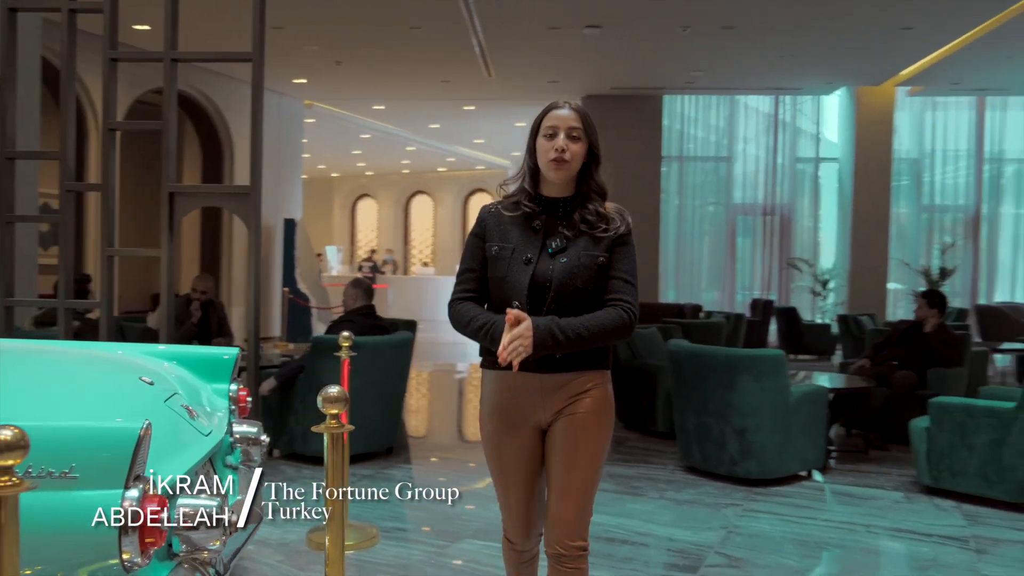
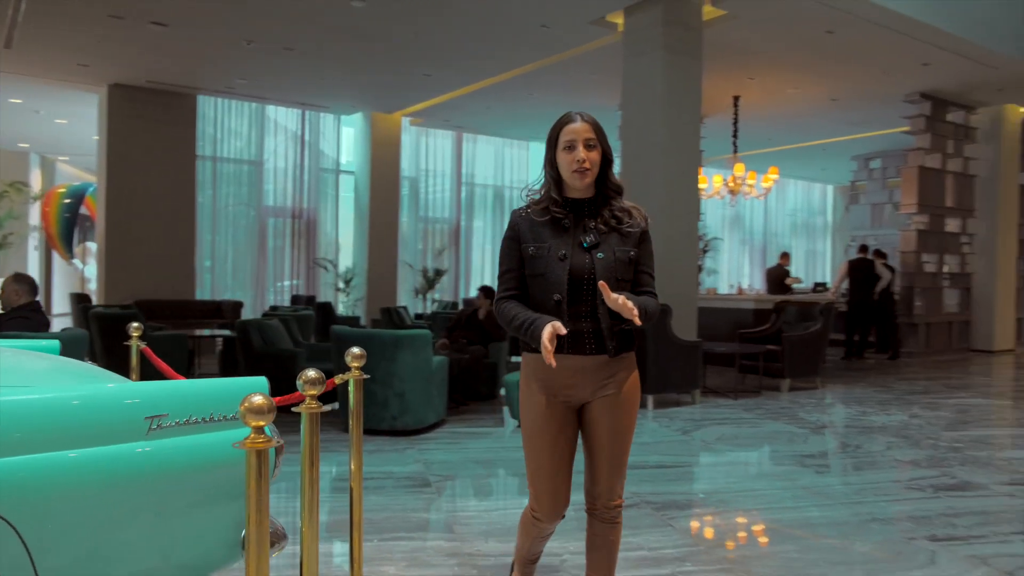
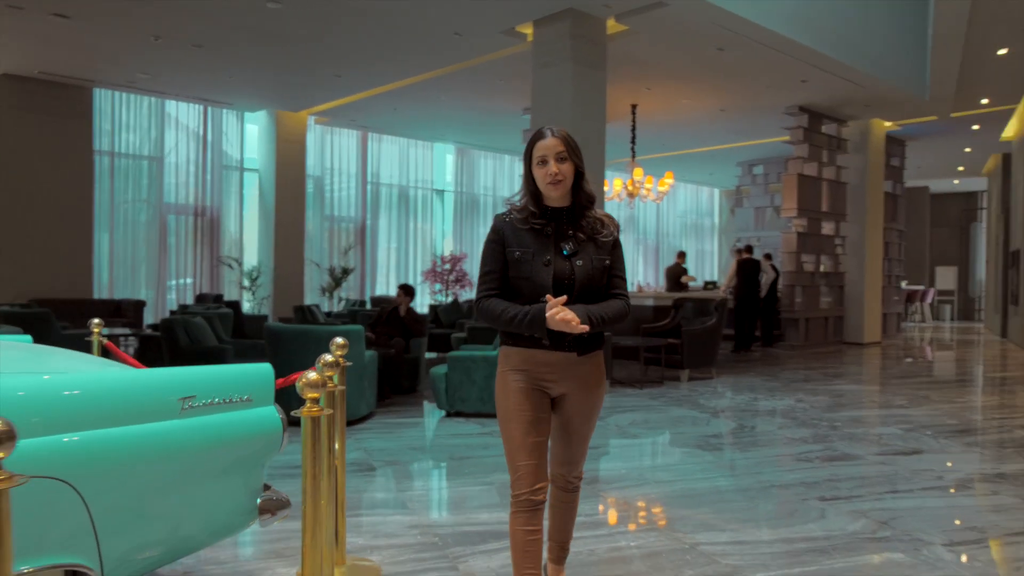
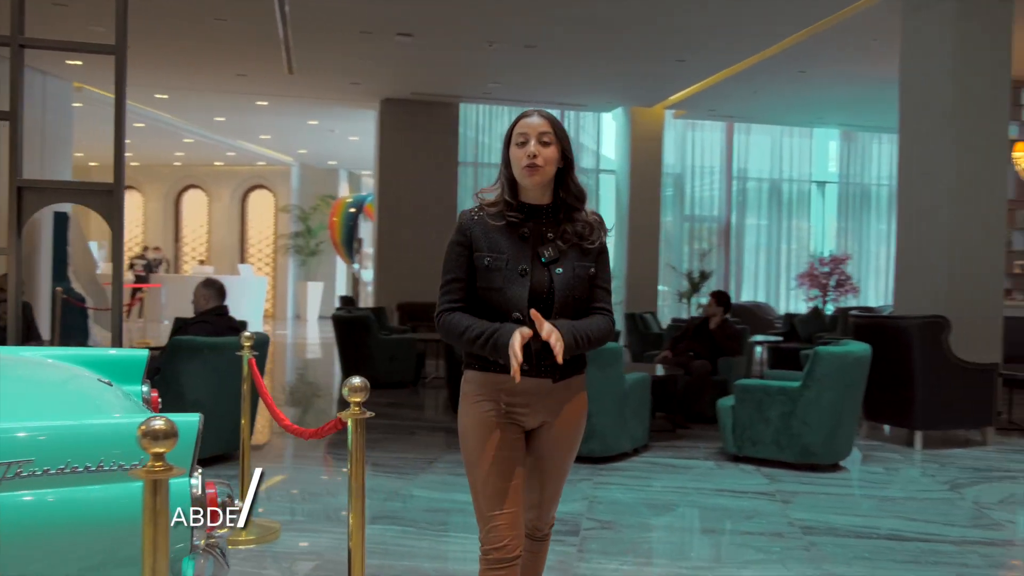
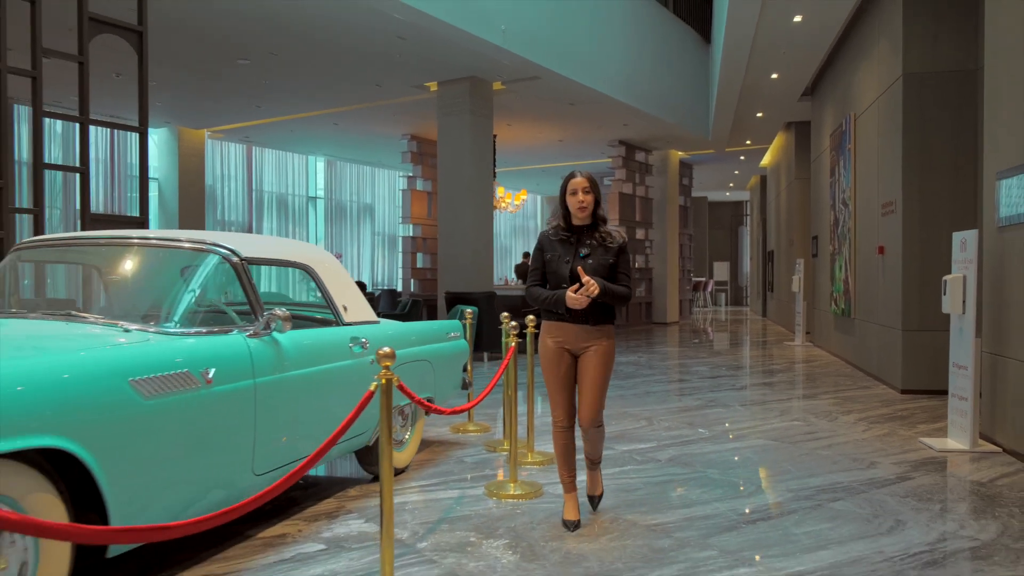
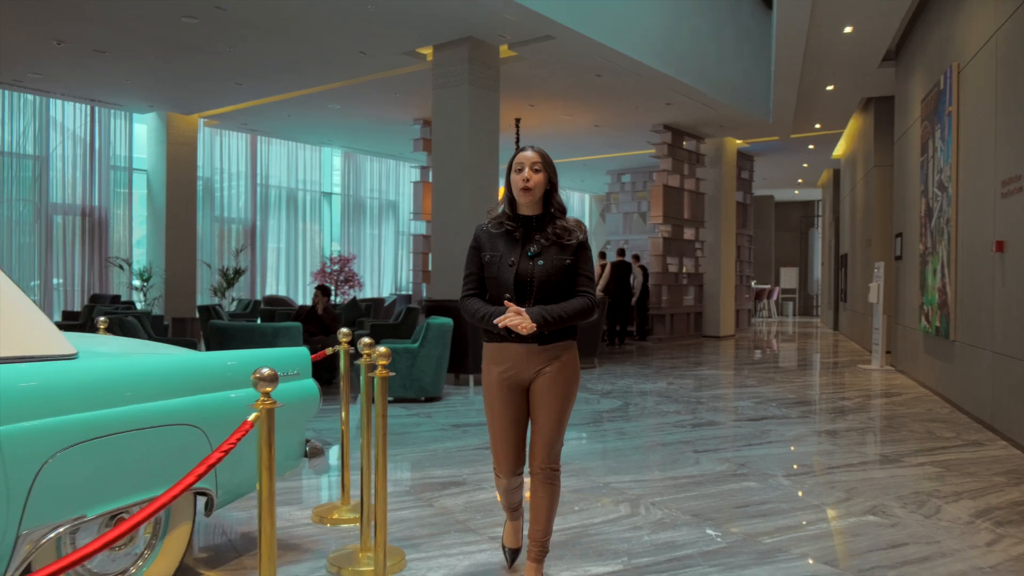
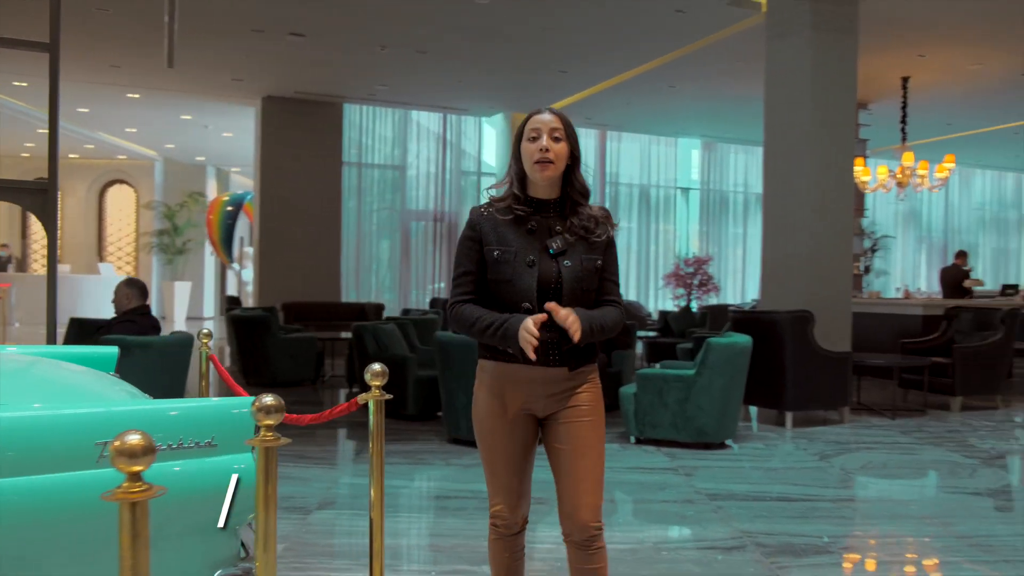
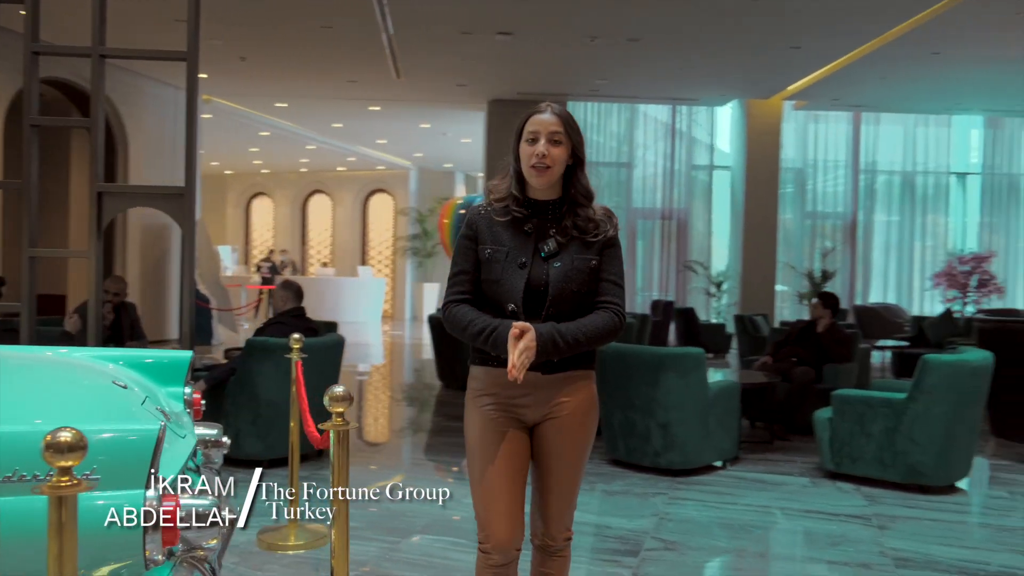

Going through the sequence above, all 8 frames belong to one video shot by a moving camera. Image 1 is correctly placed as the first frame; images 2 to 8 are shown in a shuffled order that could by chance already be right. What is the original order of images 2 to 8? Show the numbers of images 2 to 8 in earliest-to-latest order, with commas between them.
8, 4, 7, 2, 3, 6, 5
